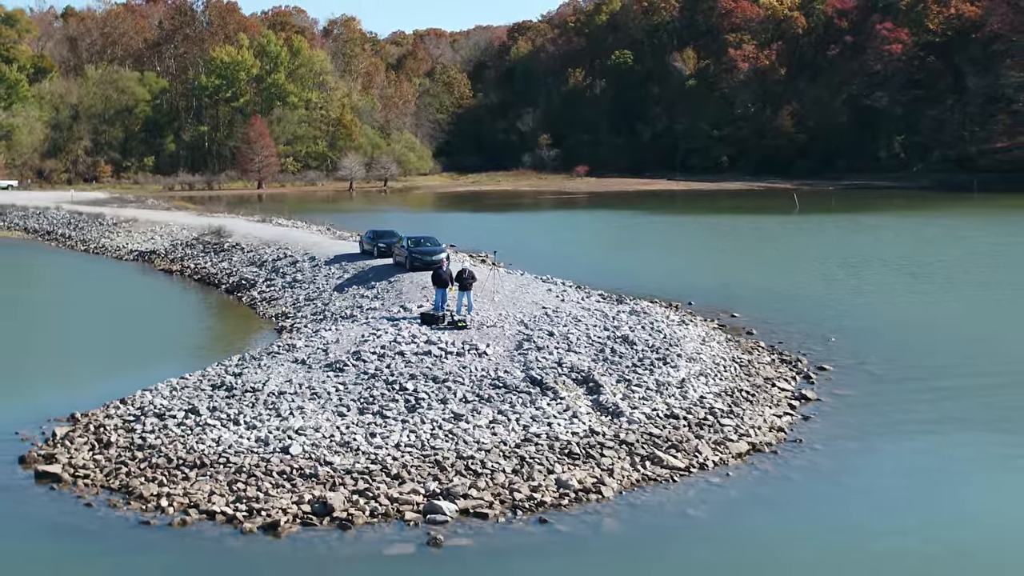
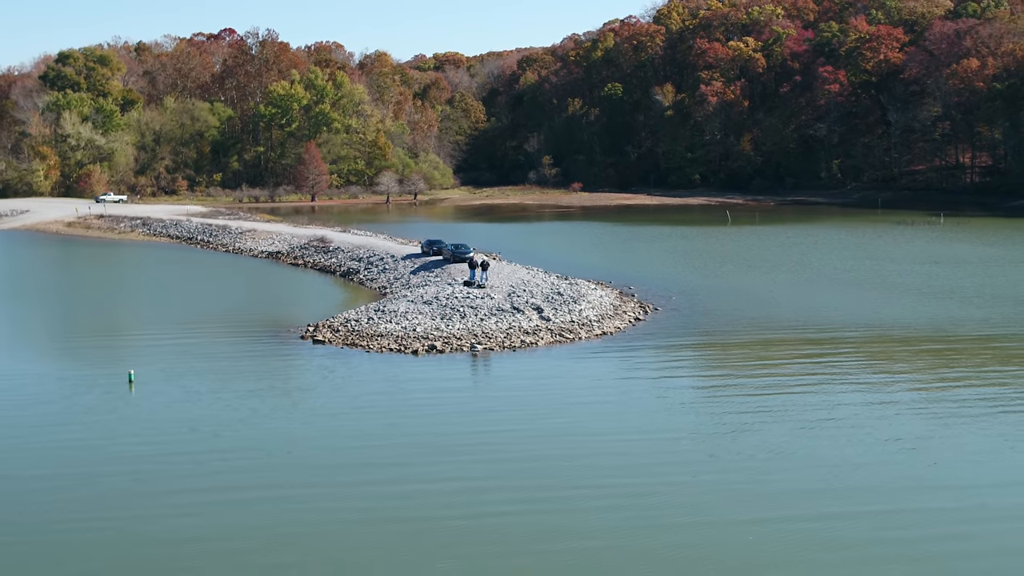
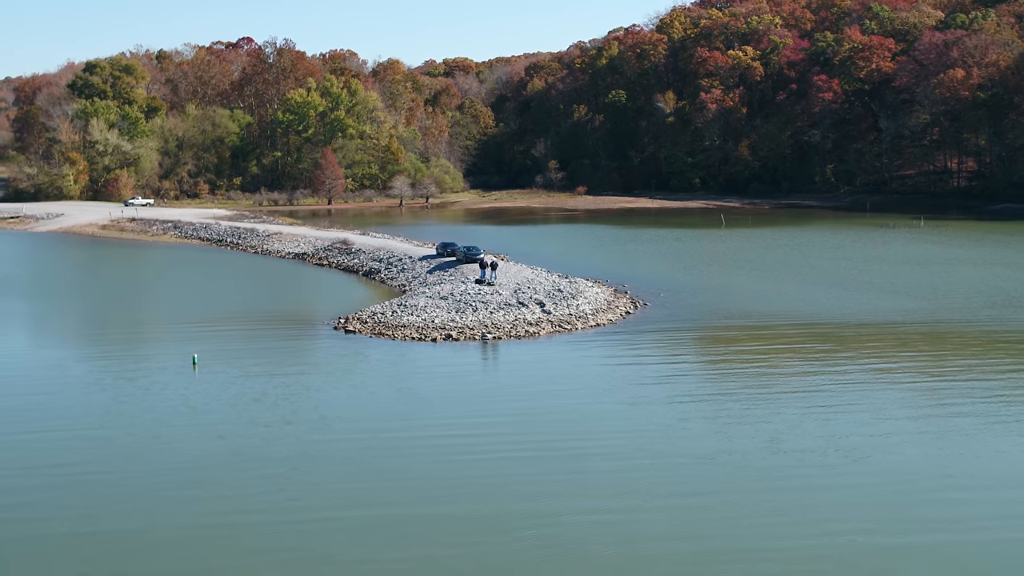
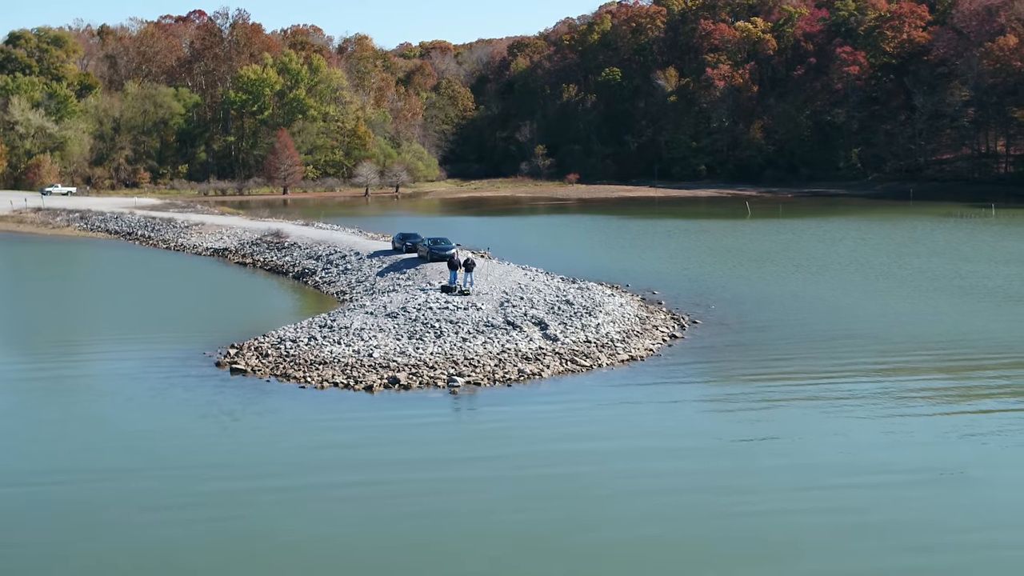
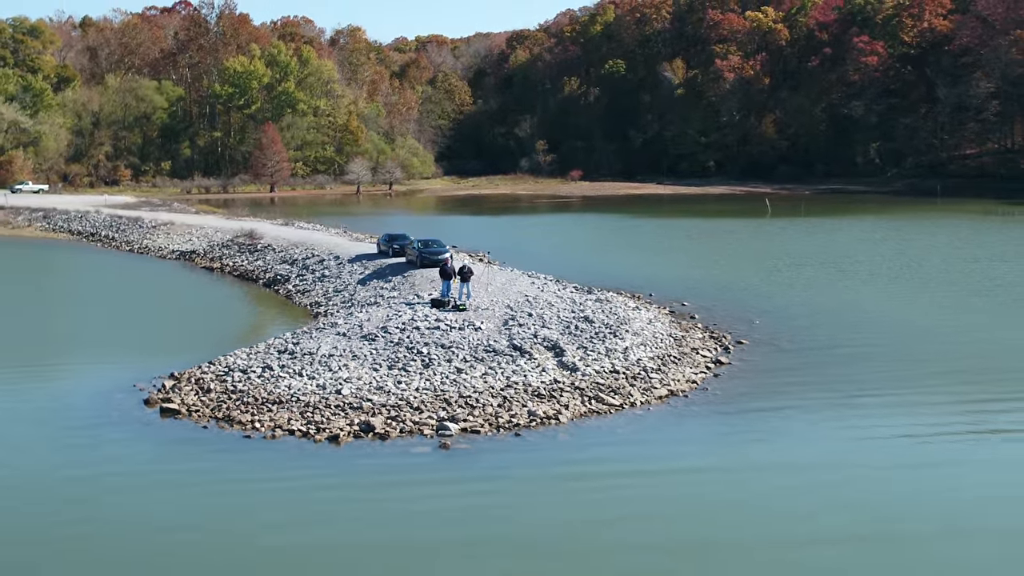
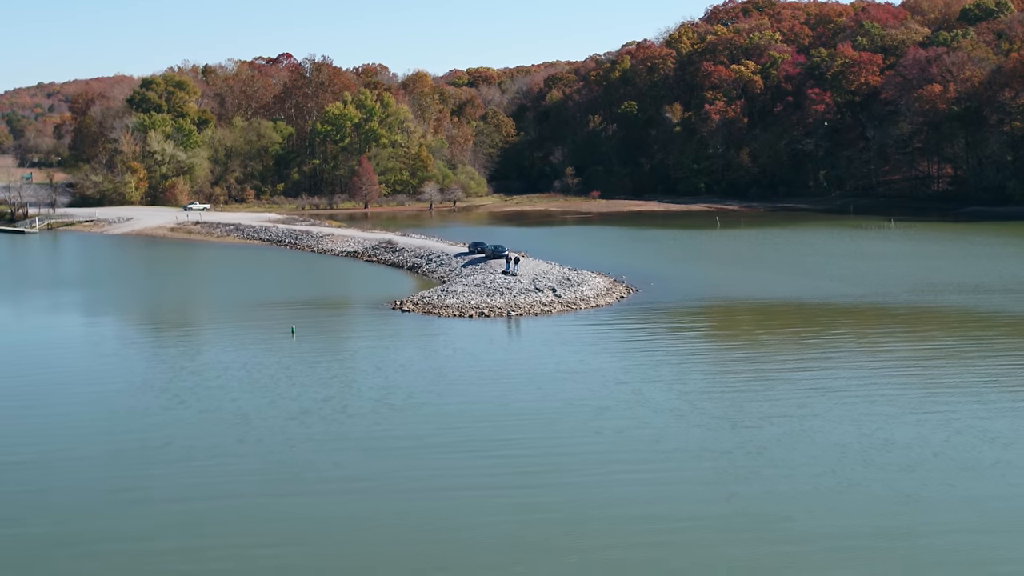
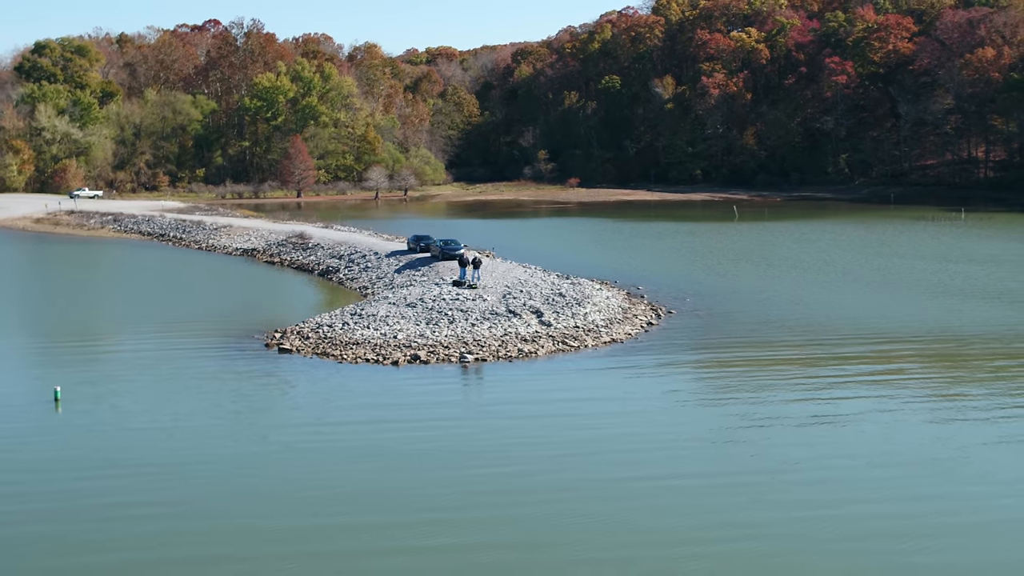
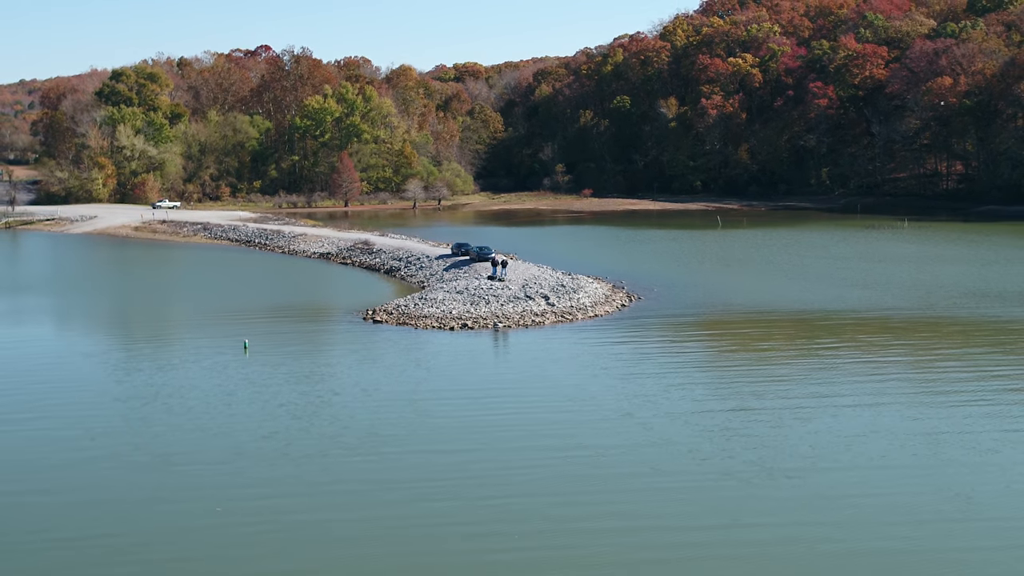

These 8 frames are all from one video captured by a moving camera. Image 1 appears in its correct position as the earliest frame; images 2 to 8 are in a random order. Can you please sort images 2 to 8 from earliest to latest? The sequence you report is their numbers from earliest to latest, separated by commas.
5, 4, 7, 2, 3, 8, 6
